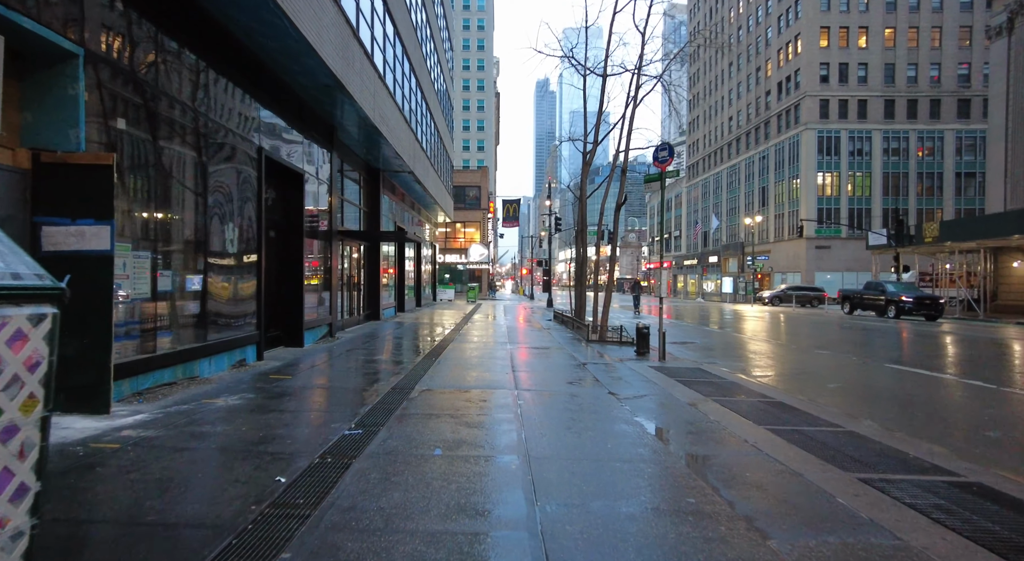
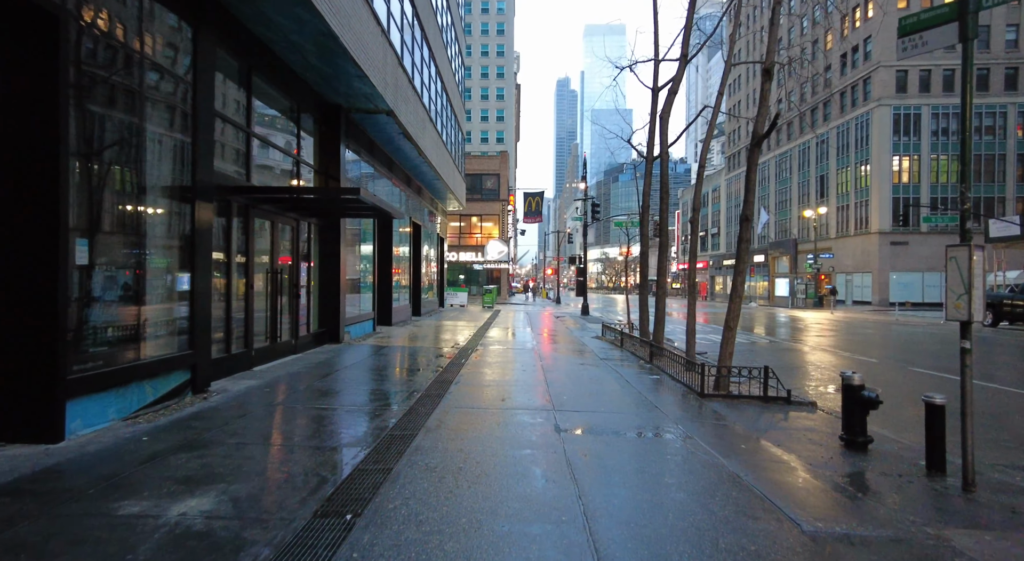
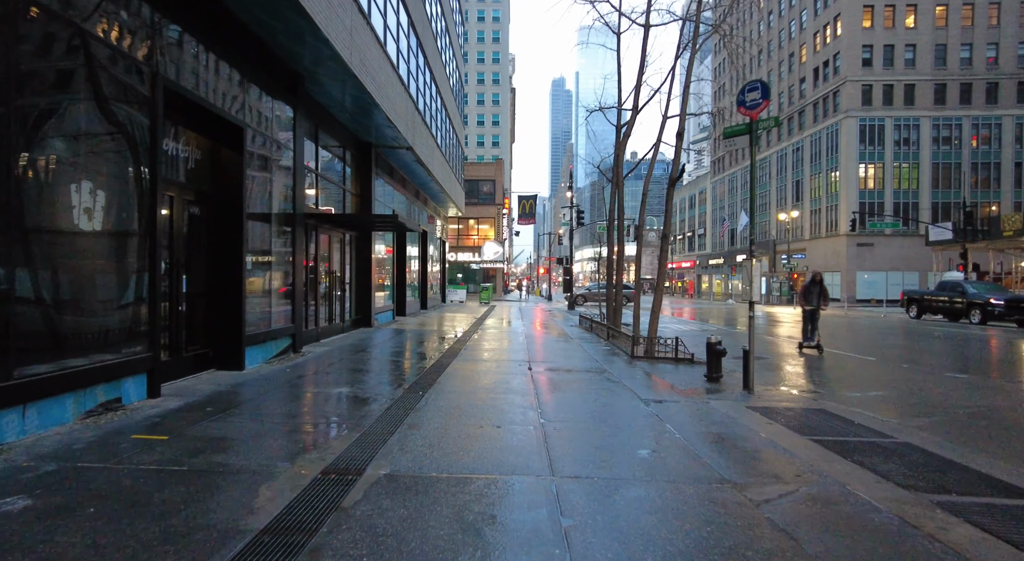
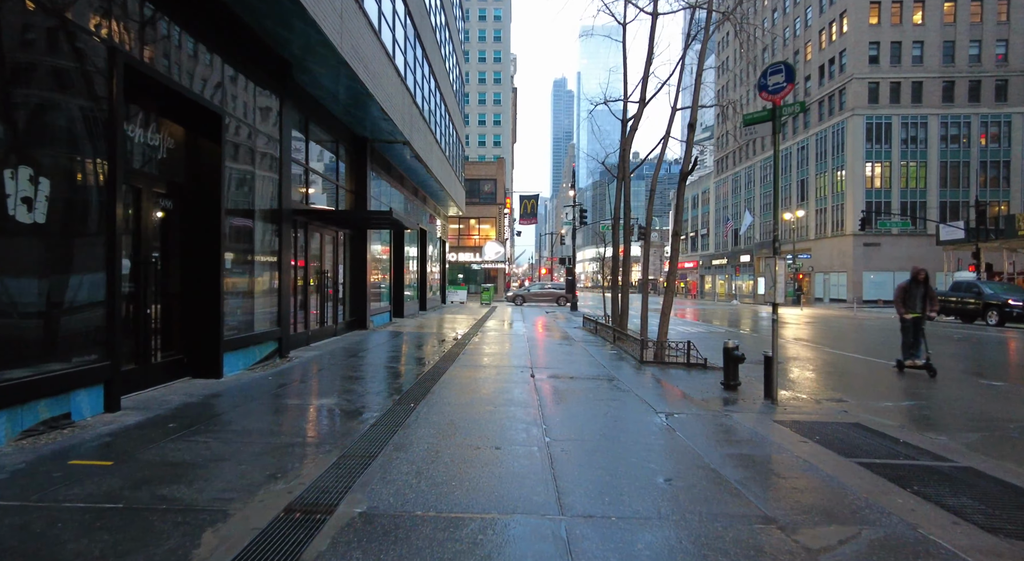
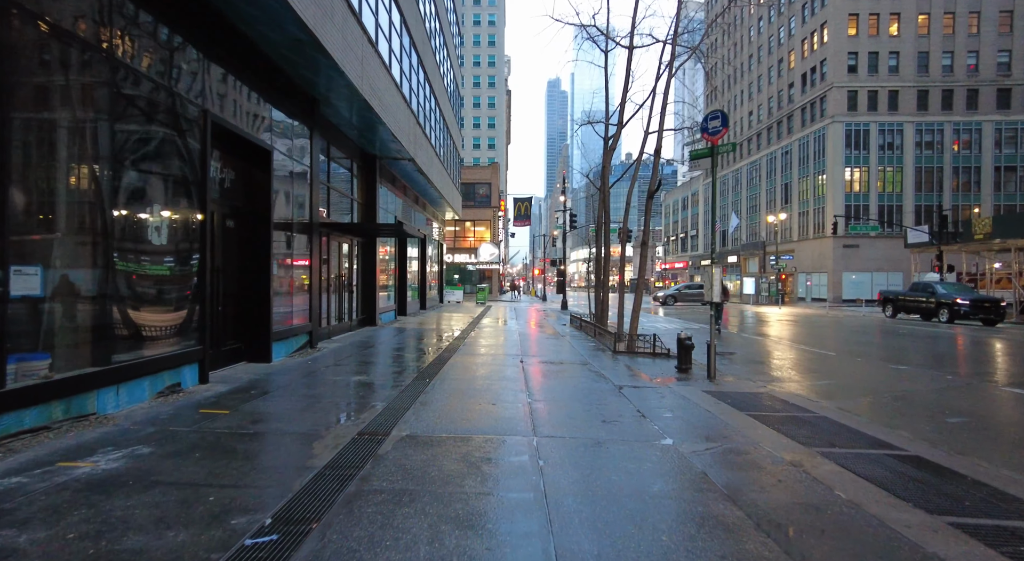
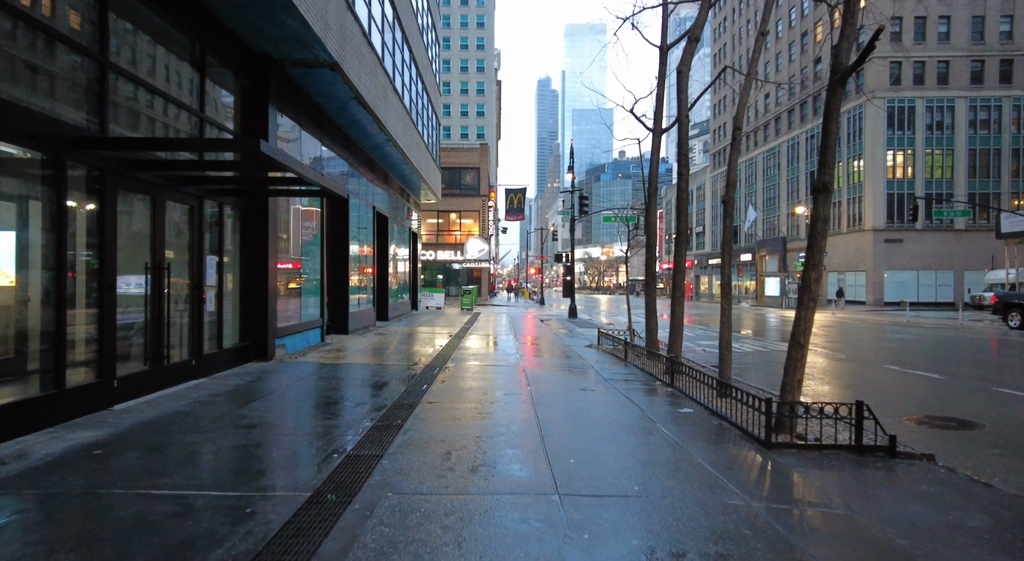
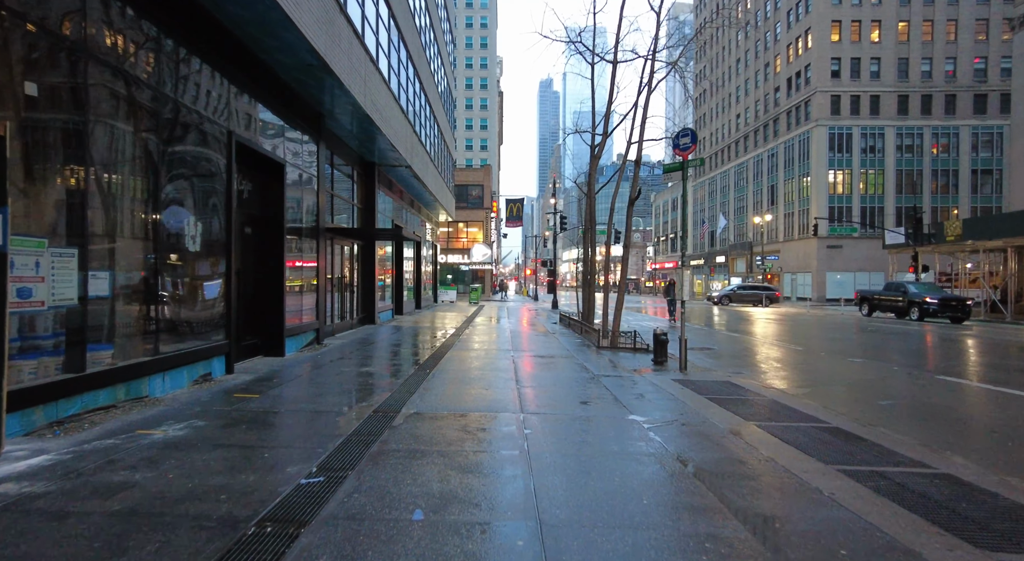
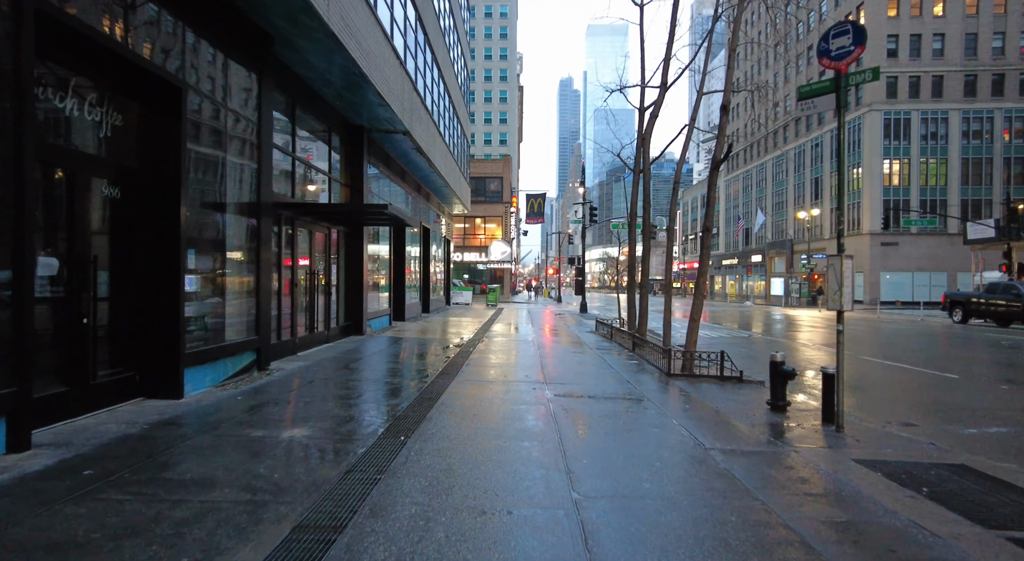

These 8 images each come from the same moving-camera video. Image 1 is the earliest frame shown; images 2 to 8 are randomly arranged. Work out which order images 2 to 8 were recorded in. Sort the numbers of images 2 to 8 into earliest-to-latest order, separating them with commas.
7, 5, 3, 4, 8, 2, 6
